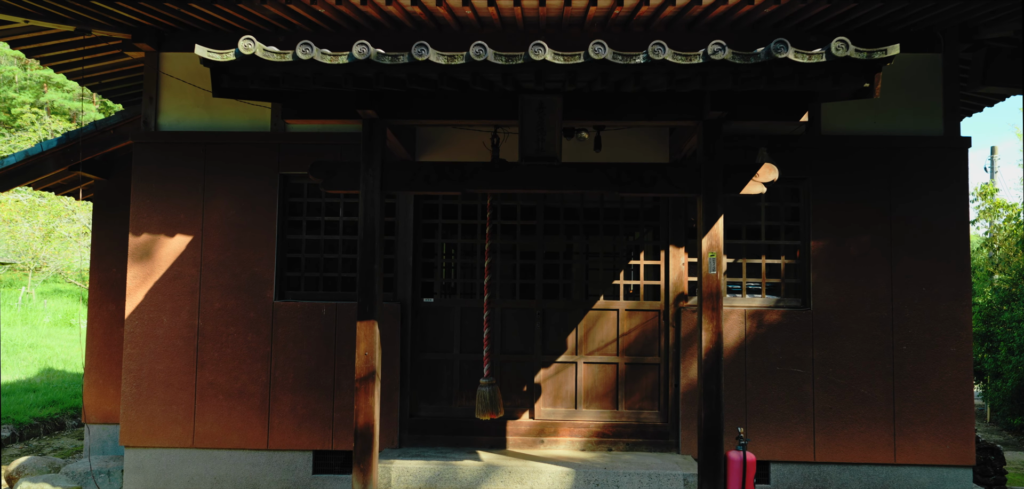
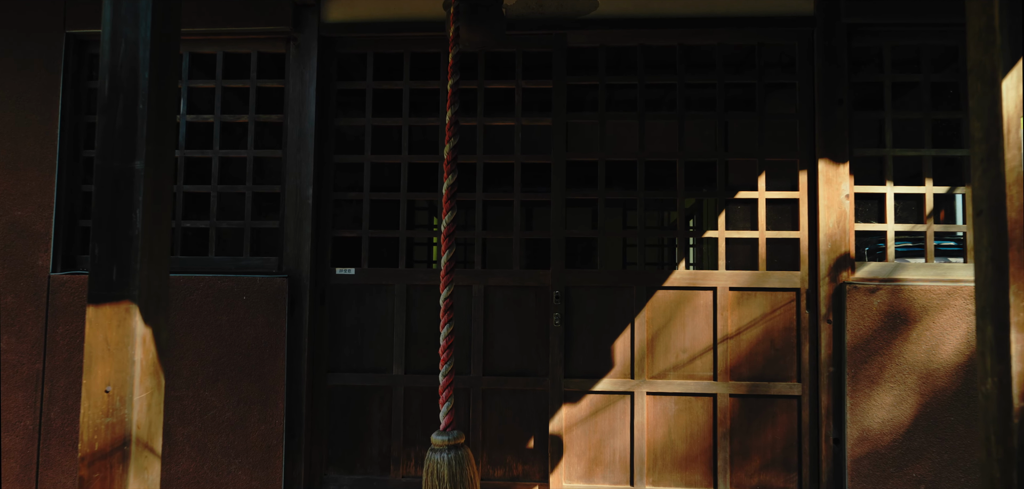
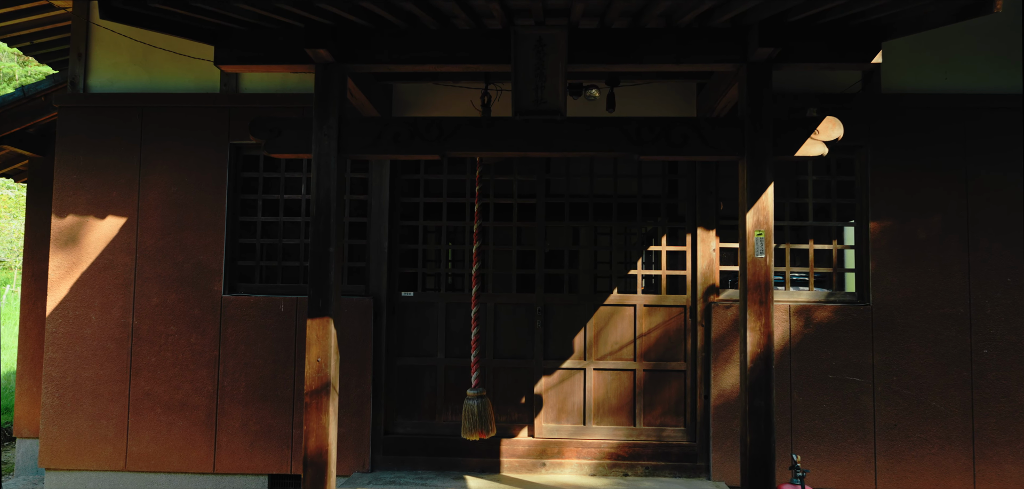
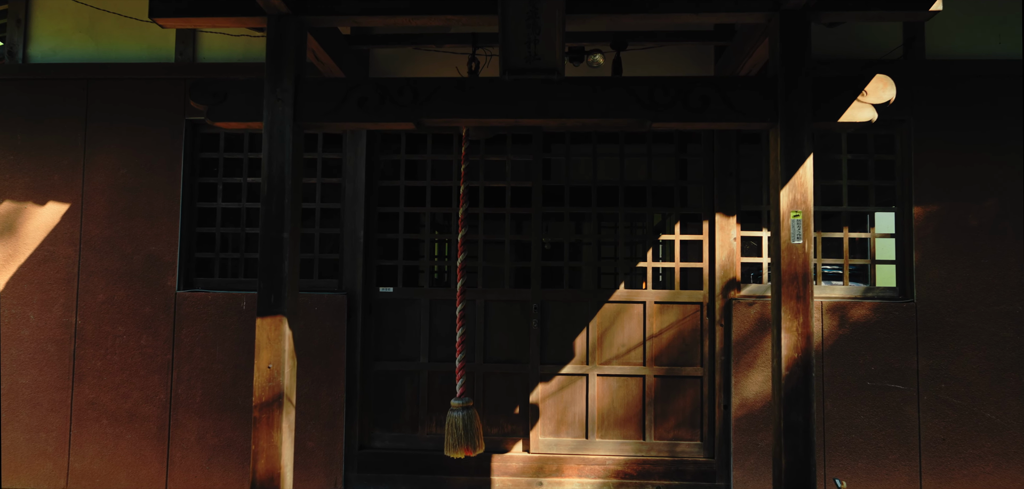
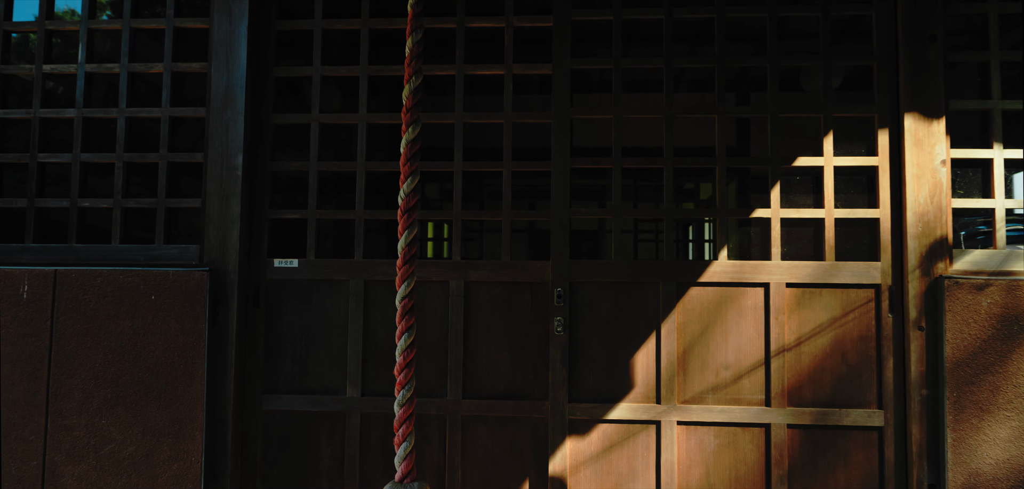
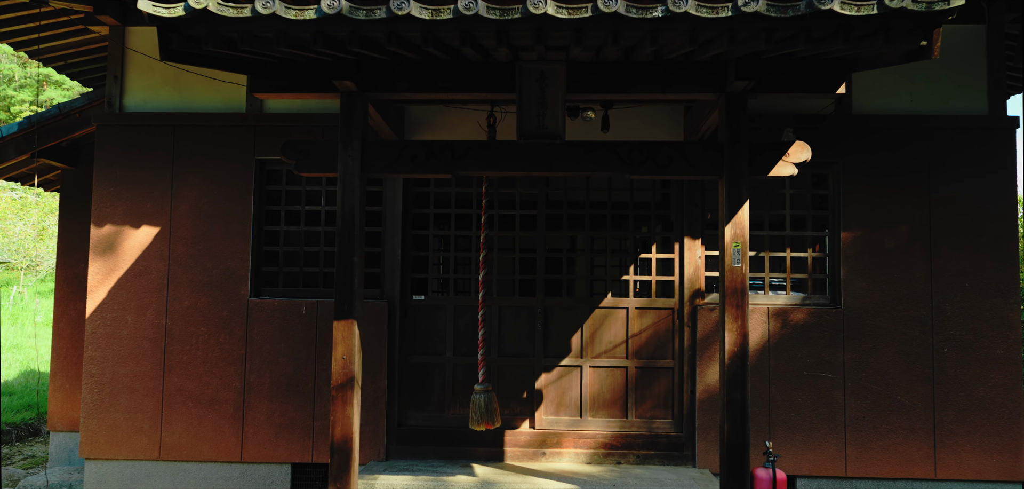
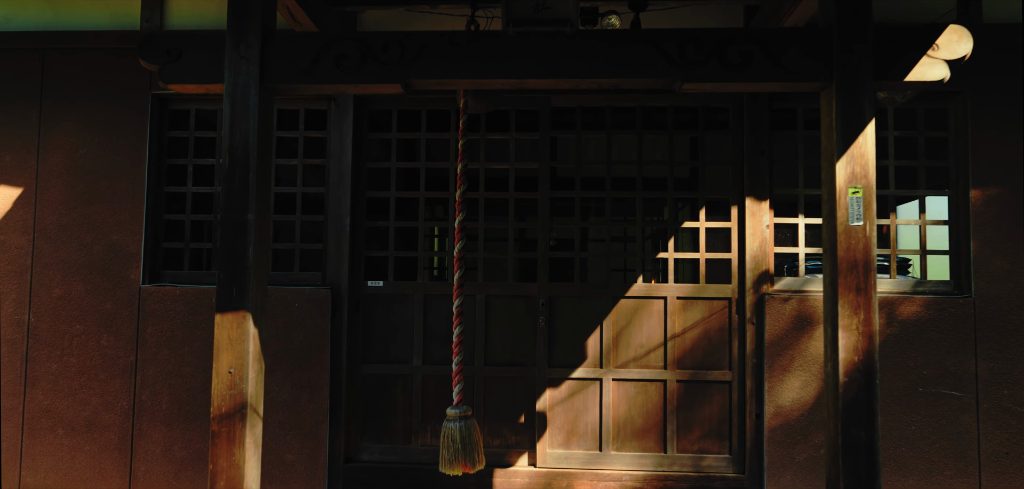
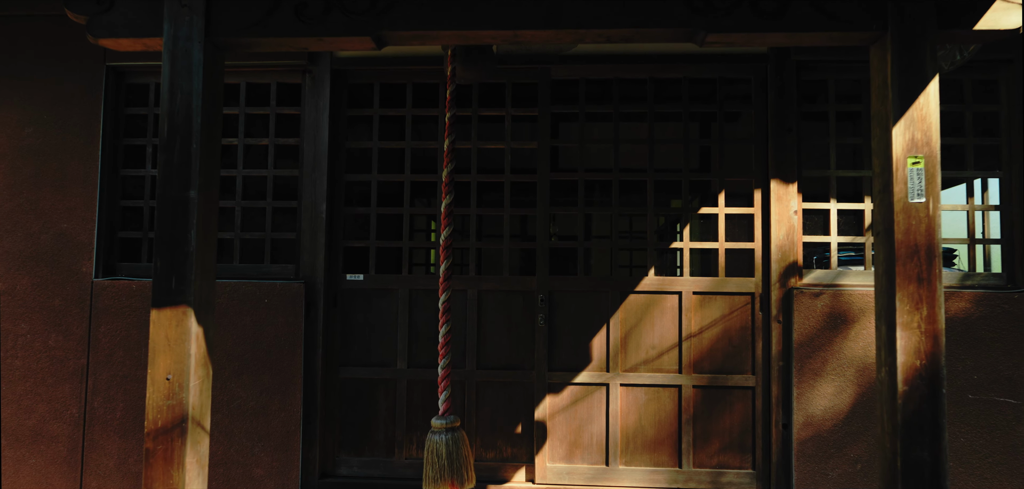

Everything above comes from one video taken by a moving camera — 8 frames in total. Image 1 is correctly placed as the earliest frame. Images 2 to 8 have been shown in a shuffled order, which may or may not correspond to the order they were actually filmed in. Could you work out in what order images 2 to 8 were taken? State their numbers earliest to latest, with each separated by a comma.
6, 3, 4, 7, 8, 2, 5
